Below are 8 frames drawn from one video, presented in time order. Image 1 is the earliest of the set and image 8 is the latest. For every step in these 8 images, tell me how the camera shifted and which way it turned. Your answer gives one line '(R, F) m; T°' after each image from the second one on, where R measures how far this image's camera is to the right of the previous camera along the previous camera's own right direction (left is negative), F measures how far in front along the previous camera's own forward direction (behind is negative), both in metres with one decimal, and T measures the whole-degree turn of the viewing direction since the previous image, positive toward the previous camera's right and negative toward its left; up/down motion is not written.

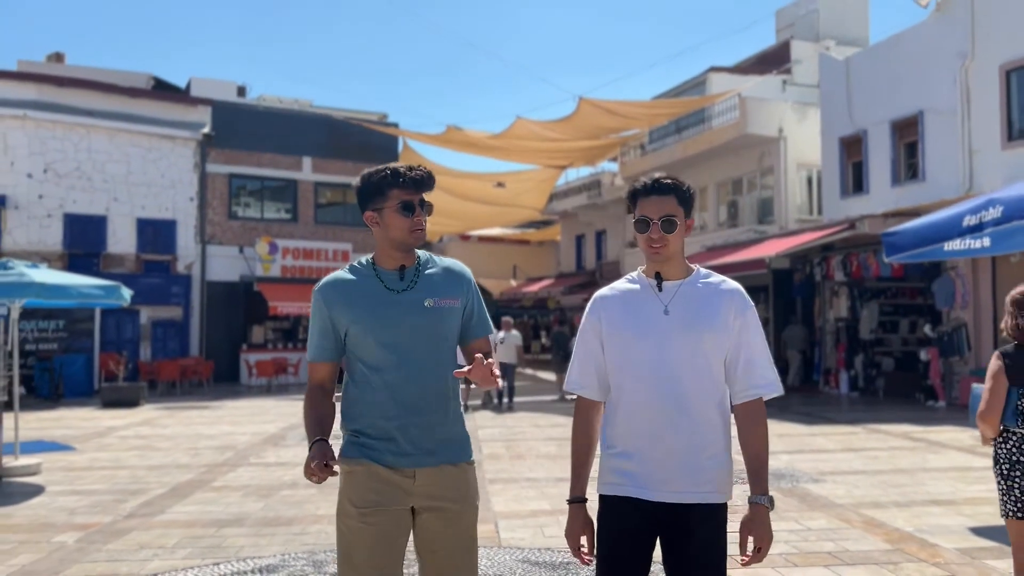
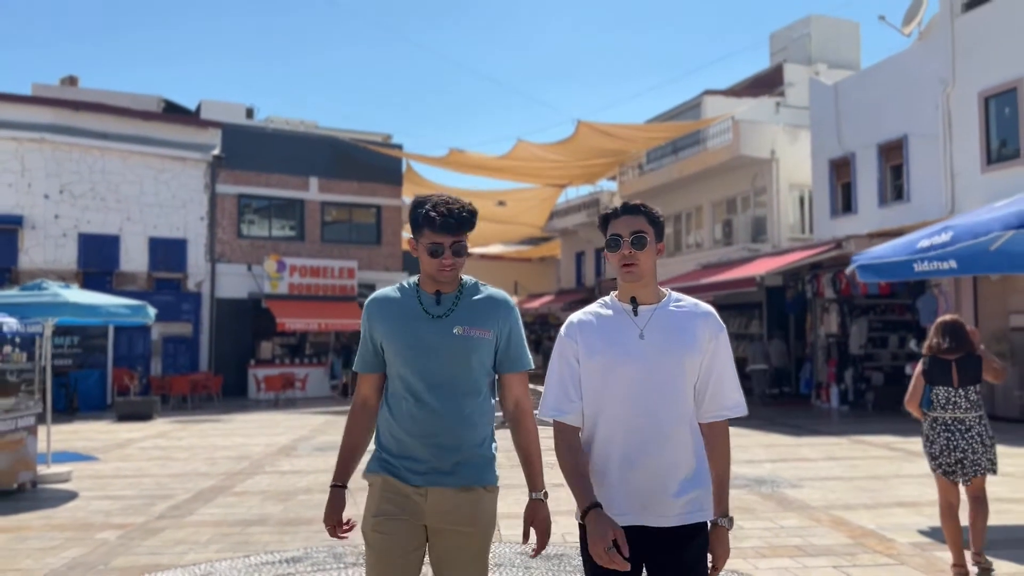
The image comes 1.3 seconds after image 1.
(0.0, -0.7) m; 0°
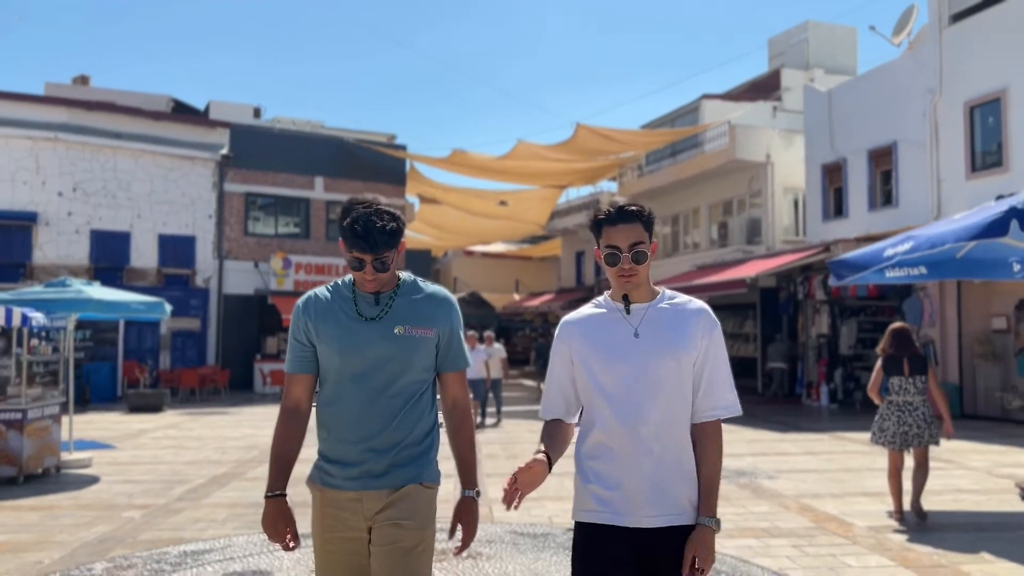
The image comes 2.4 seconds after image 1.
(+0.1, -0.6) m; 0°
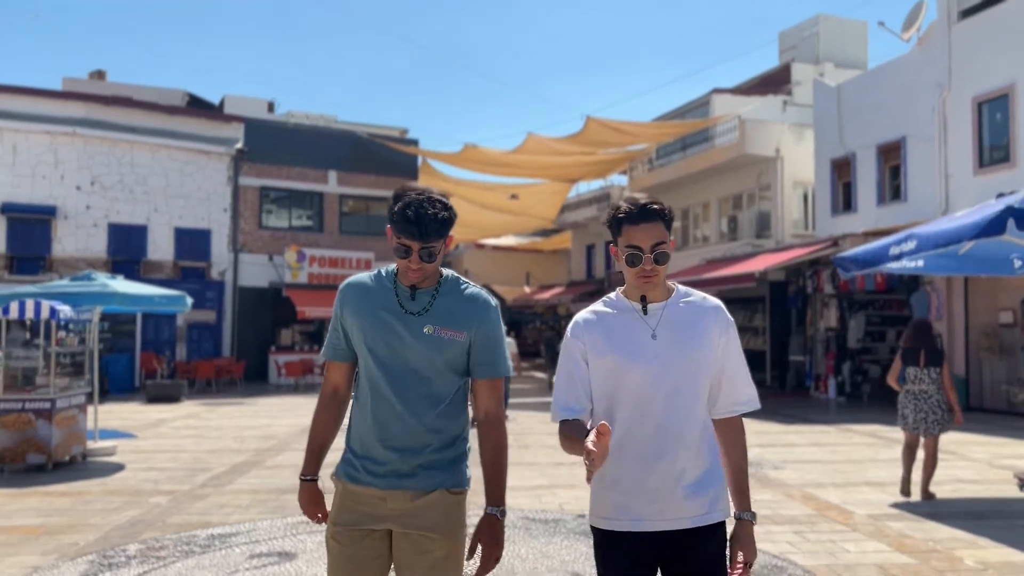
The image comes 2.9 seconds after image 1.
(0.0, -0.3) m; -1°
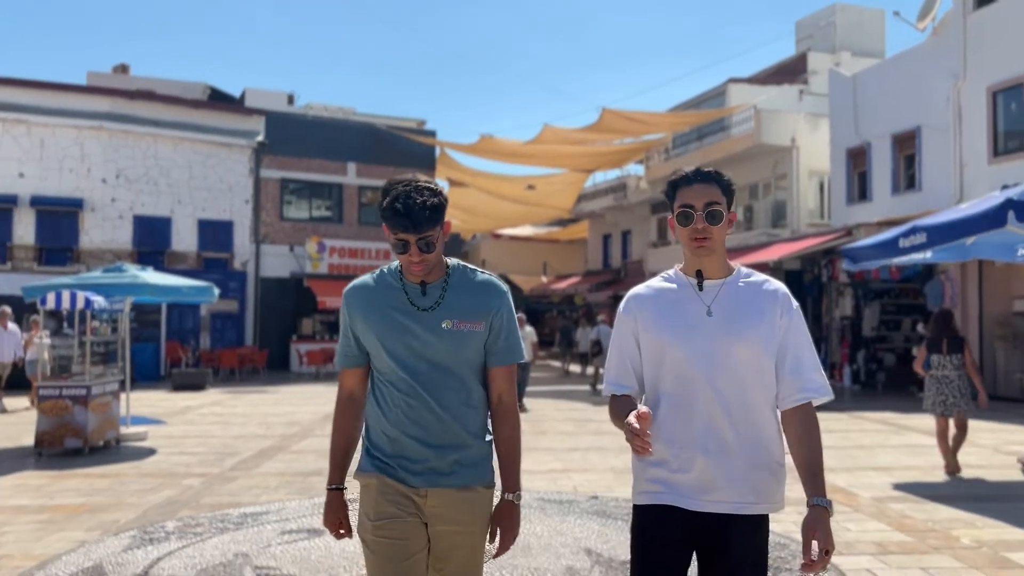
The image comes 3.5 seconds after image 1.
(0.0, -0.3) m; -1°
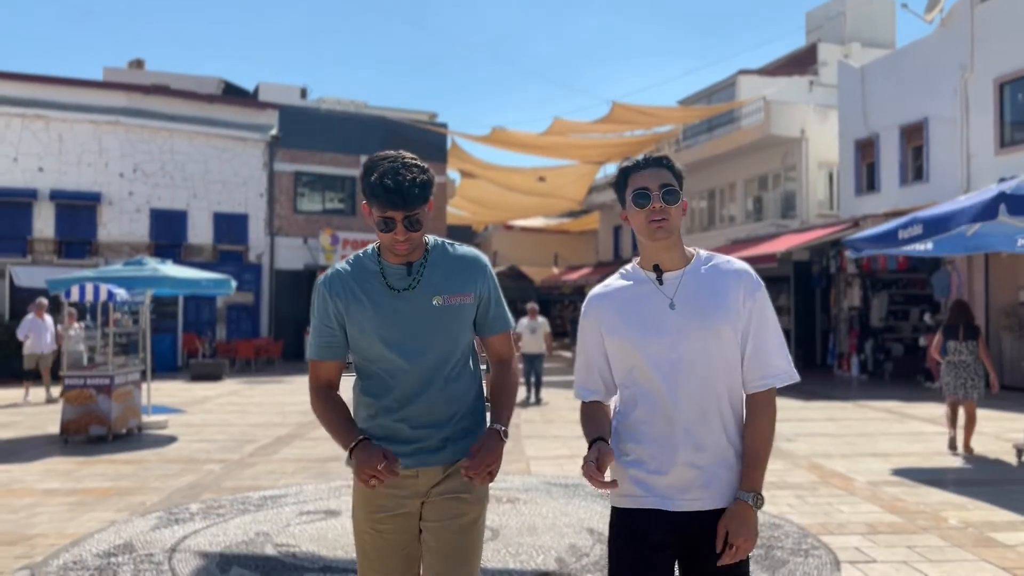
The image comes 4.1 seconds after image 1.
(0.0, -0.3) m; -1°
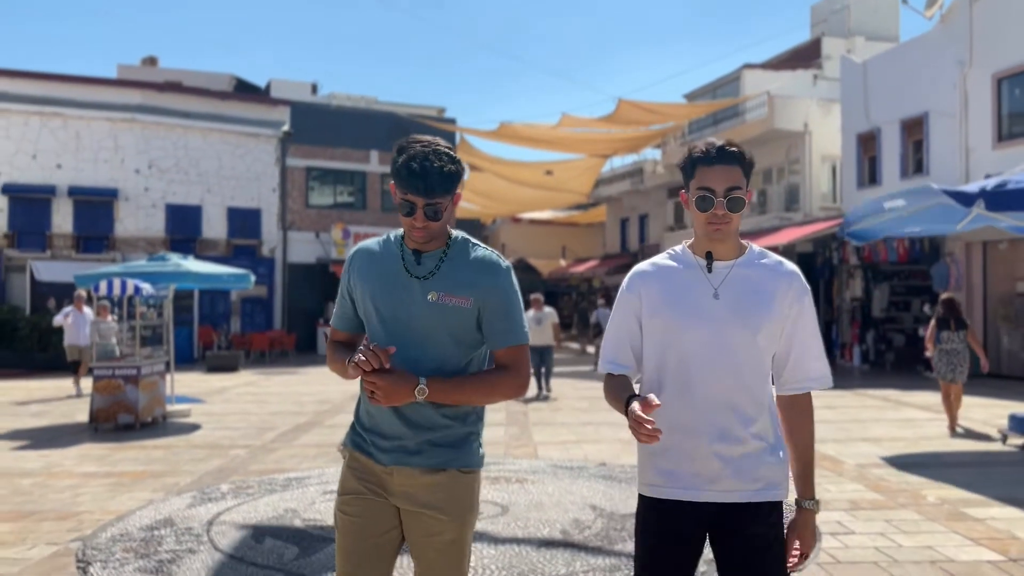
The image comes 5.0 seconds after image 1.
(0.0, -0.5) m; -1°
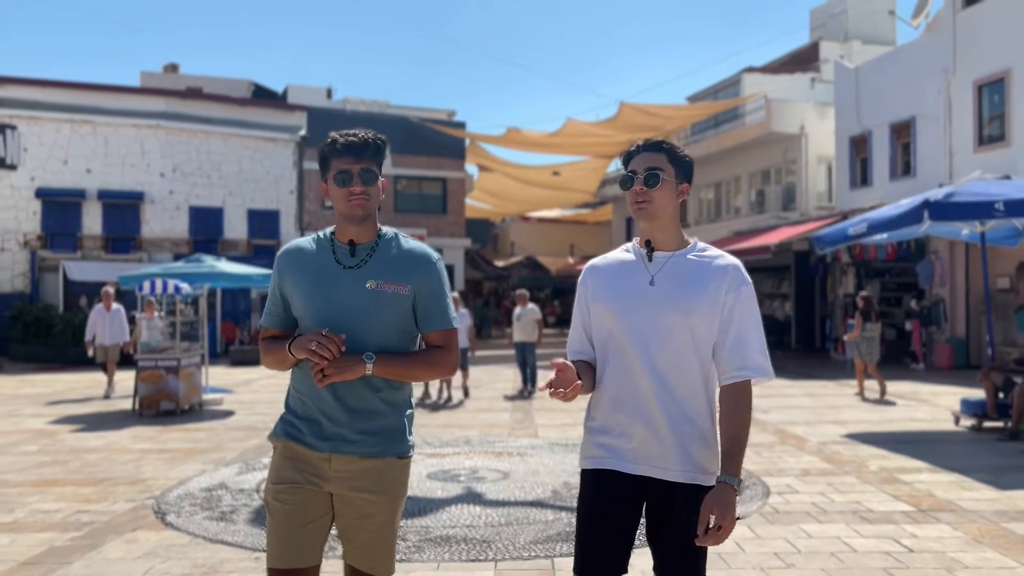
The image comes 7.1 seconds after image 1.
(+0.1, -1.1) m; -1°
